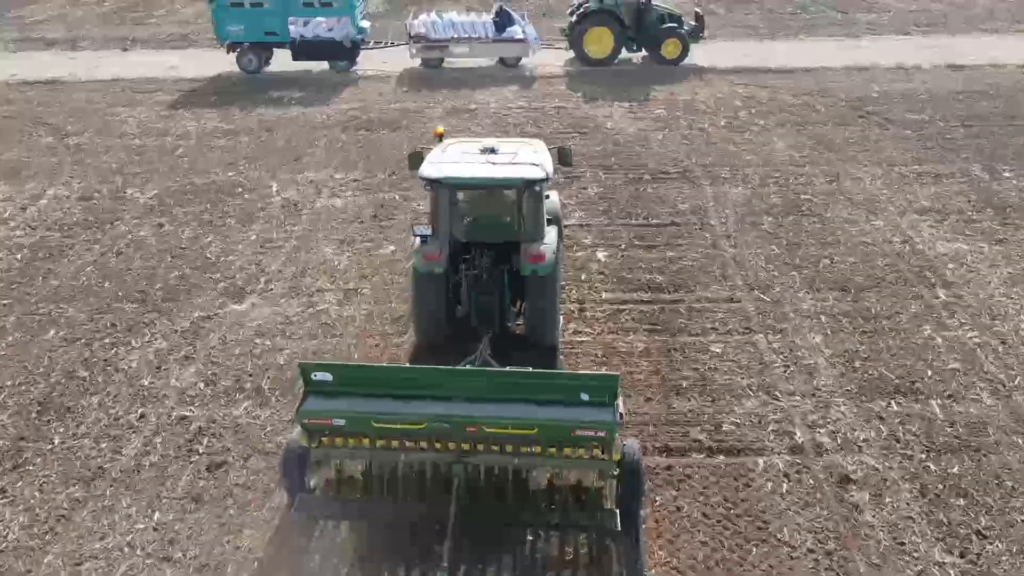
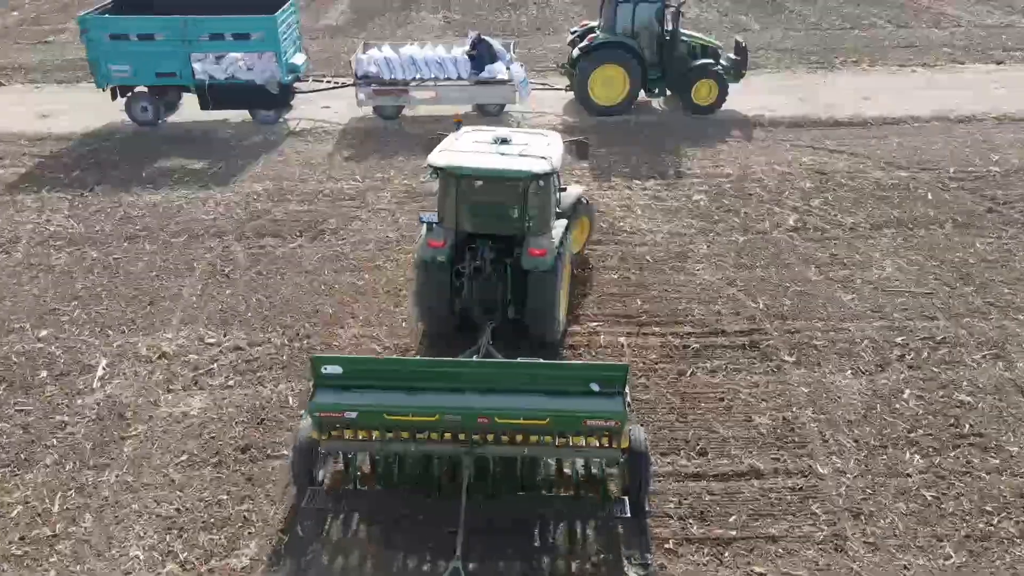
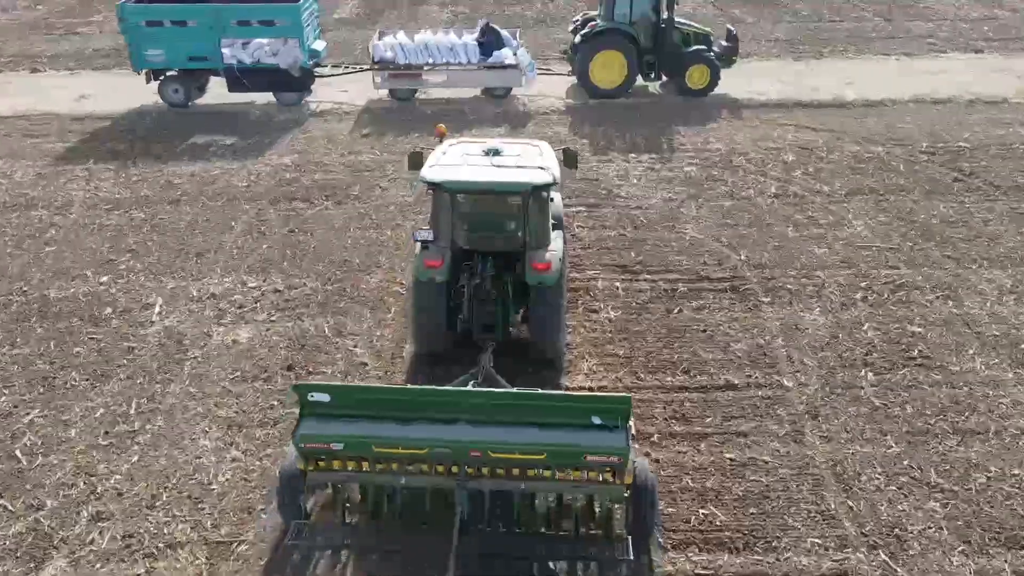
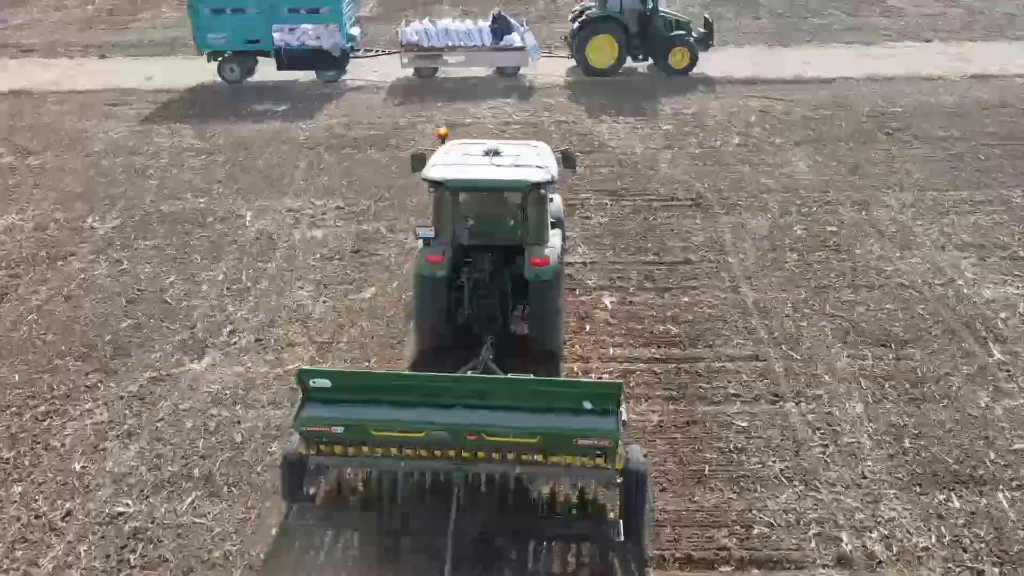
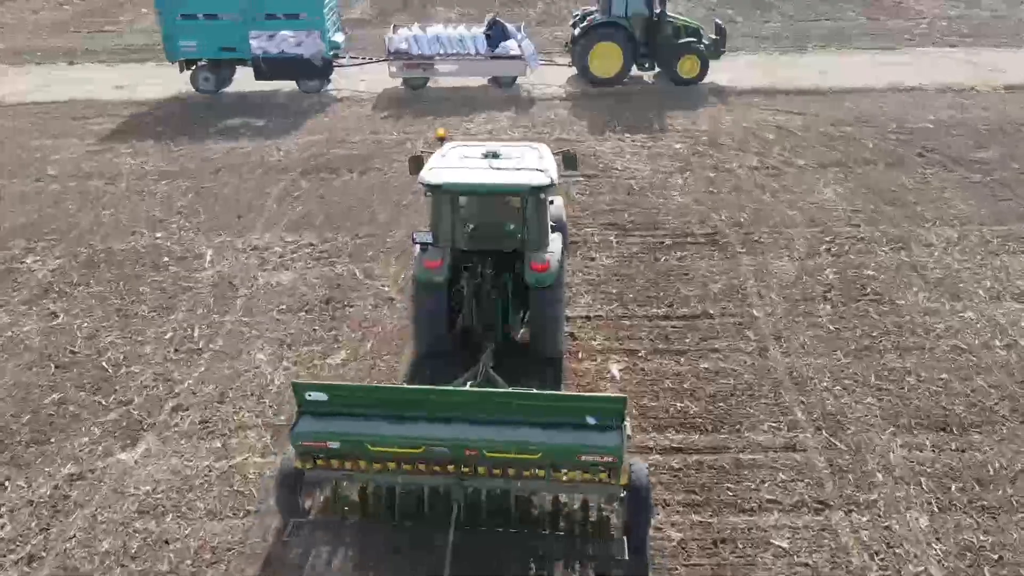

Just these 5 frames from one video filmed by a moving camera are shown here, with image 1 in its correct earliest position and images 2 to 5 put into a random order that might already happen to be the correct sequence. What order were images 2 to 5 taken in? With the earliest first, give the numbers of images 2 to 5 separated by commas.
4, 5, 3, 2
